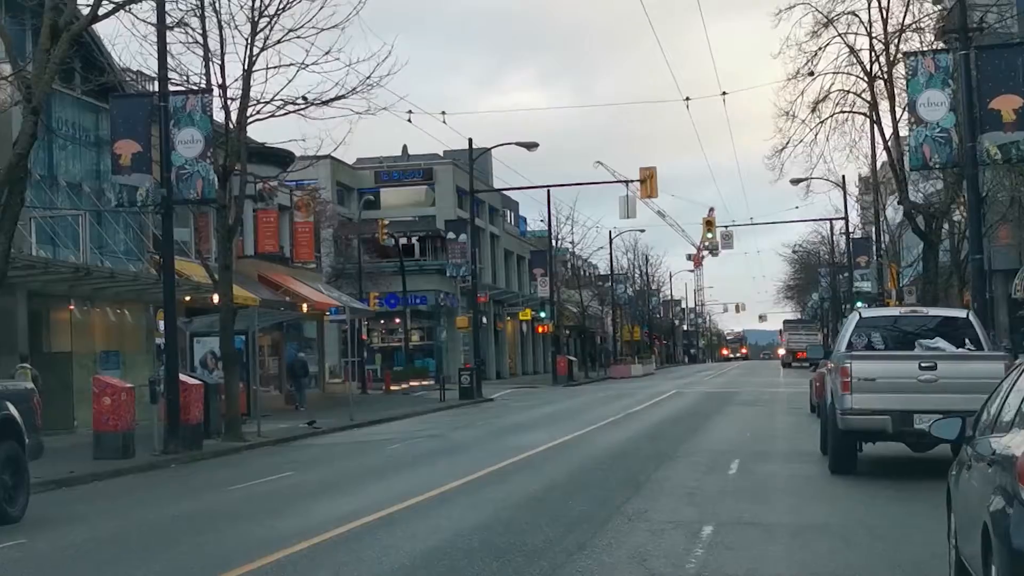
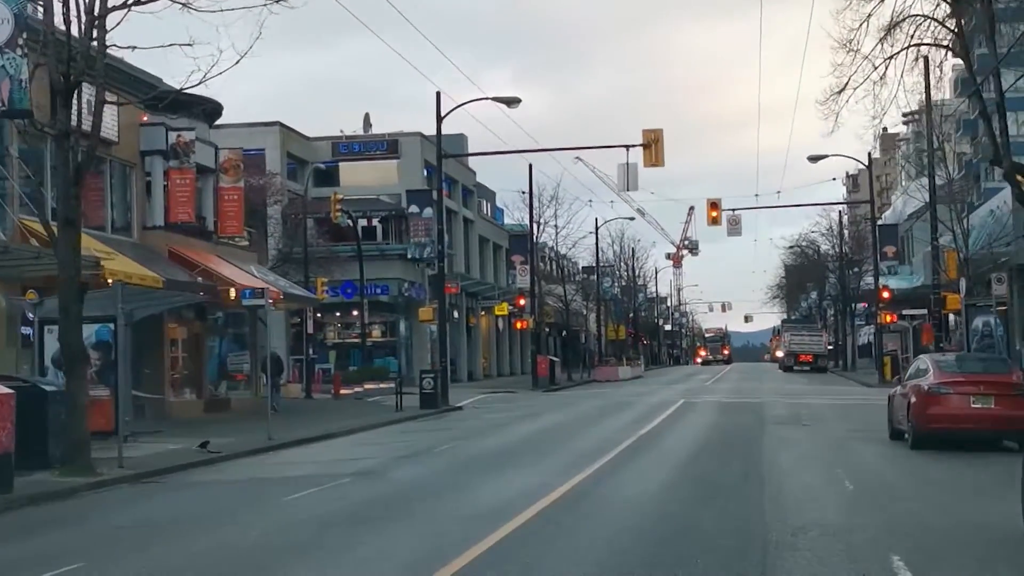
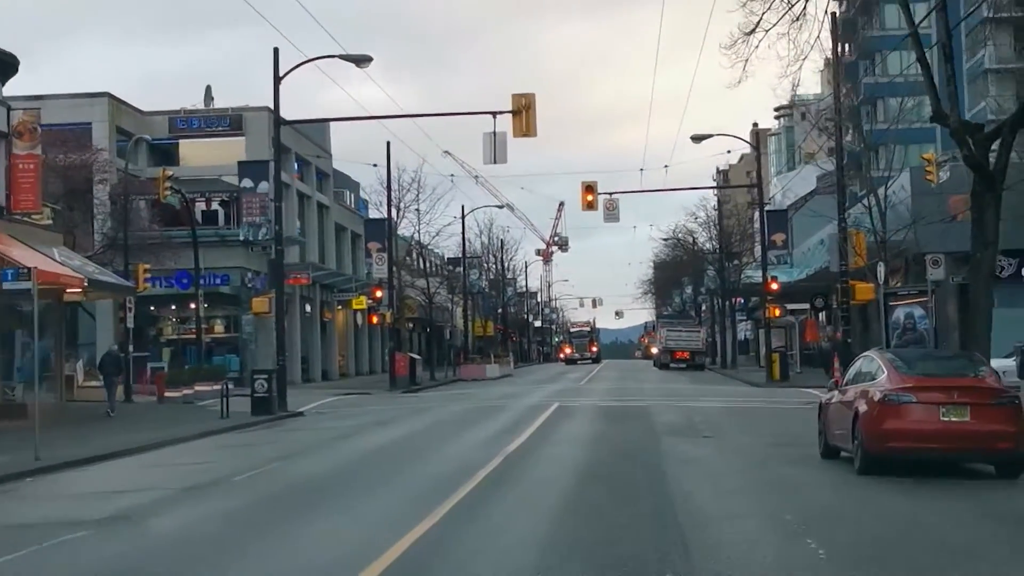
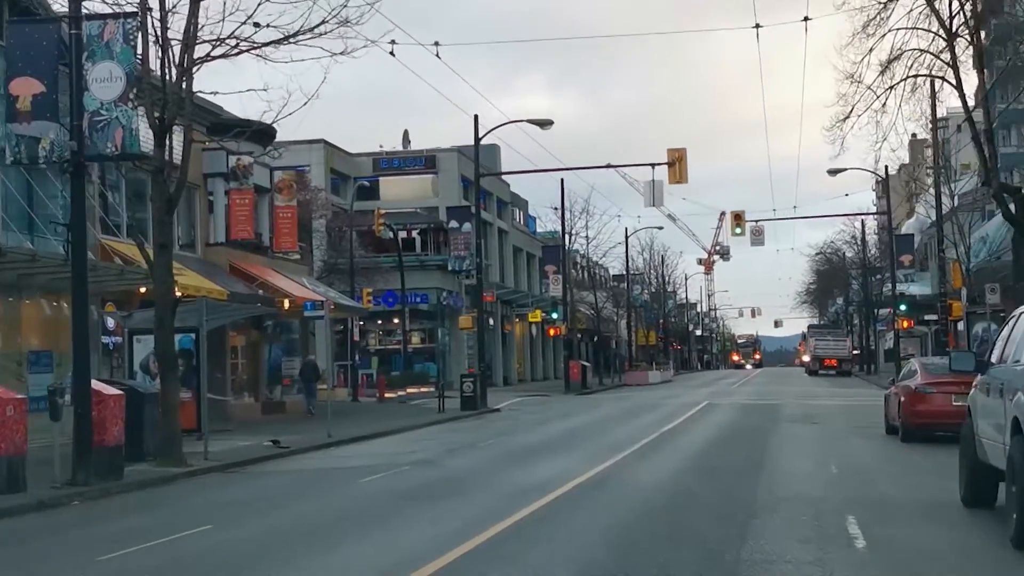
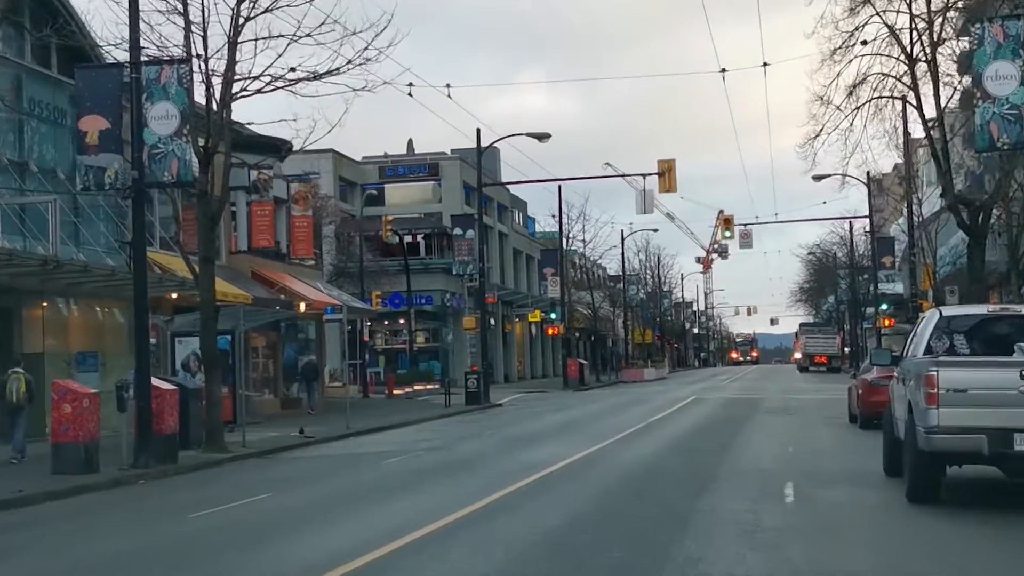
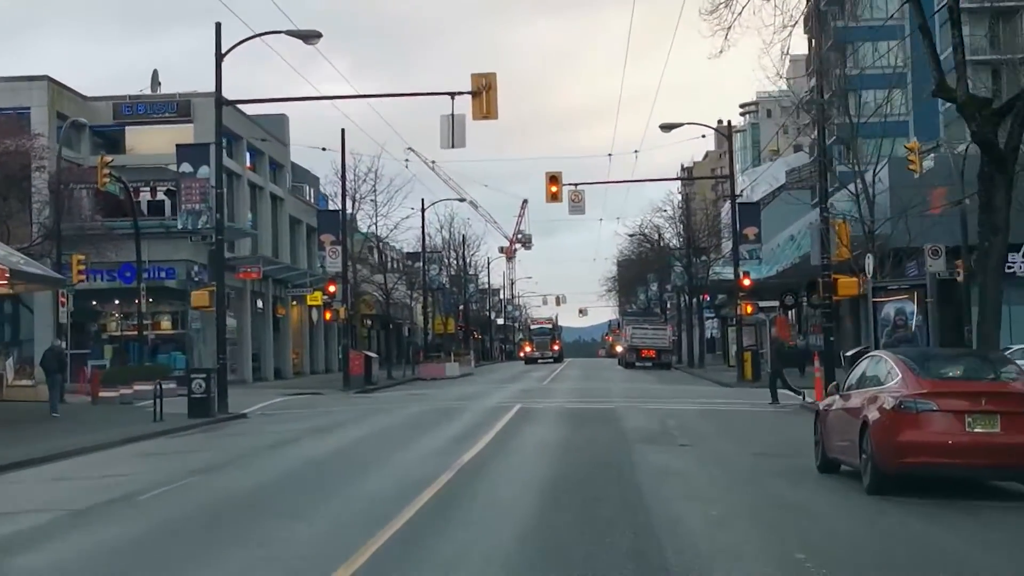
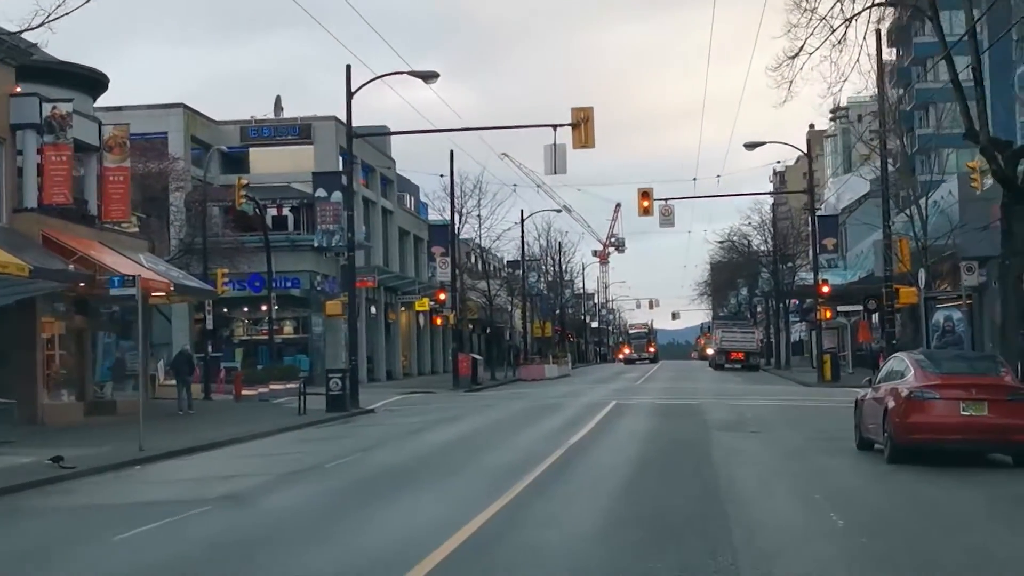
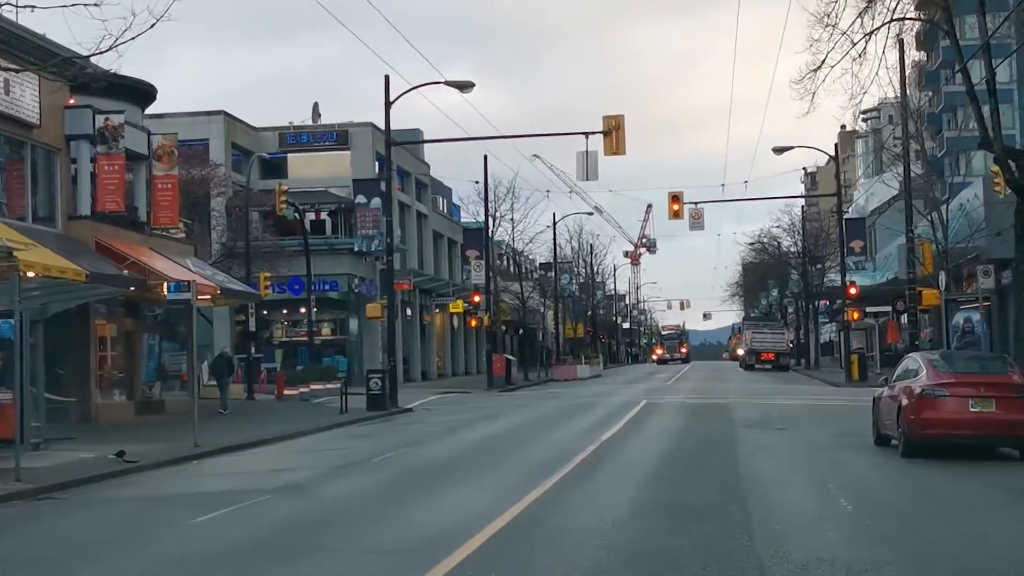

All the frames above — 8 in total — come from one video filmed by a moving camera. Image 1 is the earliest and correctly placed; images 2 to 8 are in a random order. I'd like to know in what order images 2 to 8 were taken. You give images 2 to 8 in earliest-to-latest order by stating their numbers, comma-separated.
5, 4, 2, 8, 7, 3, 6
